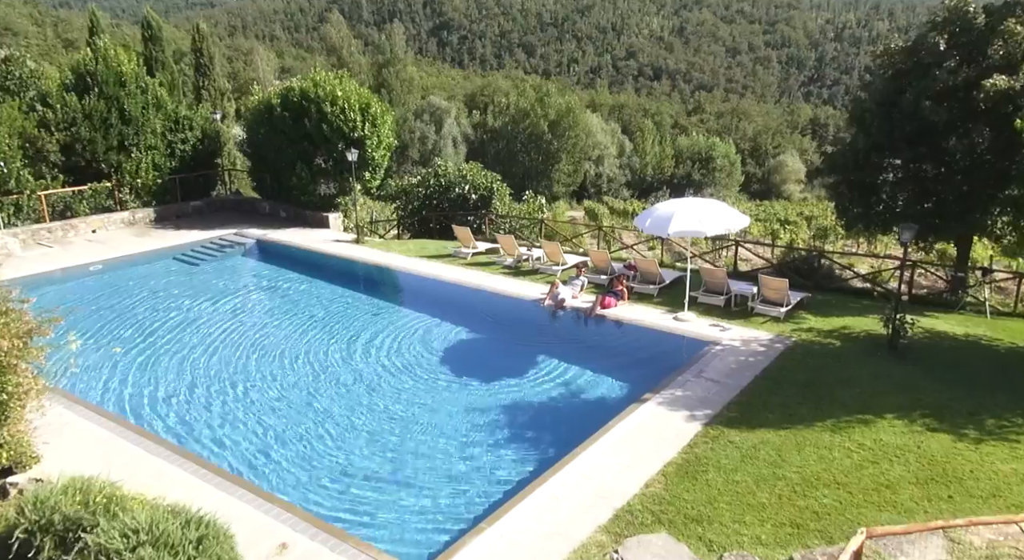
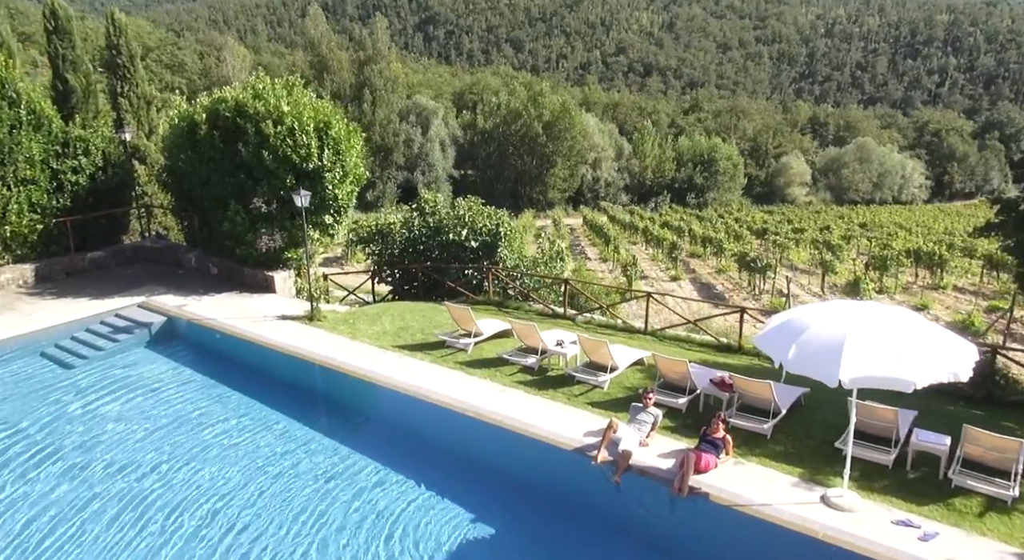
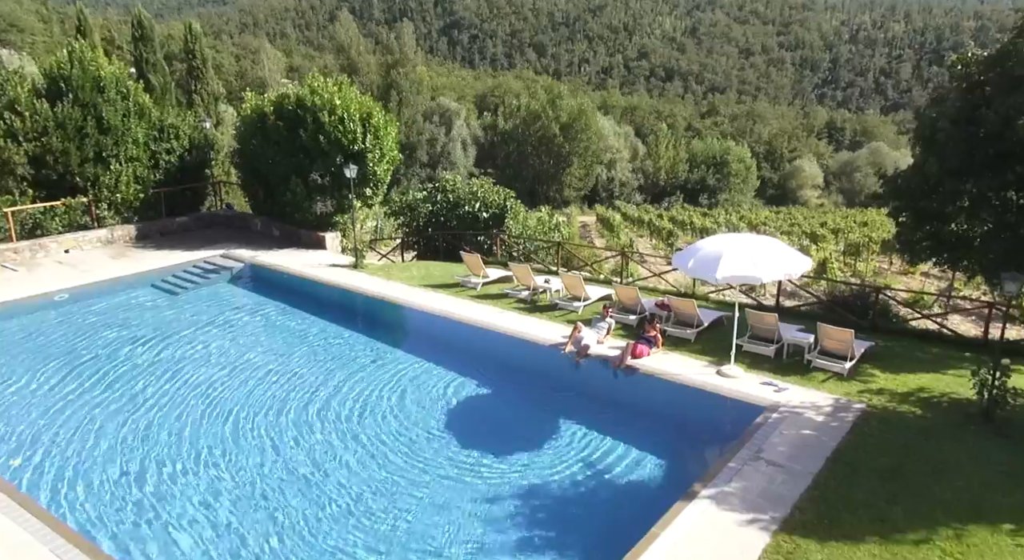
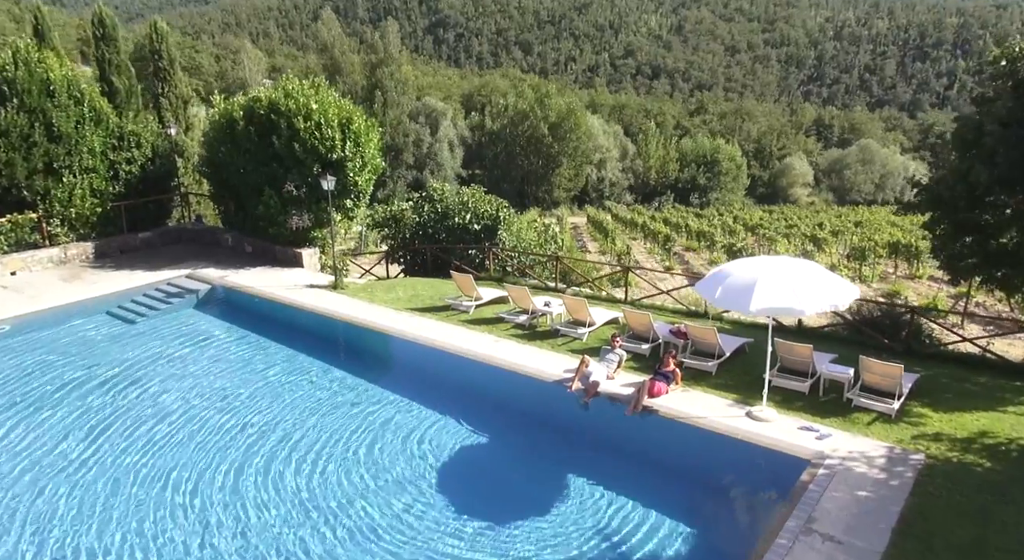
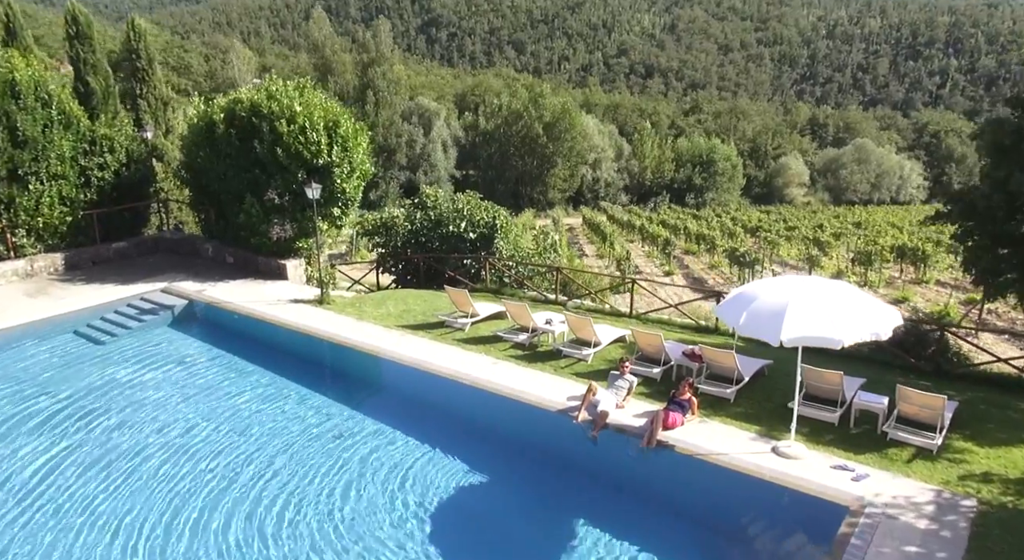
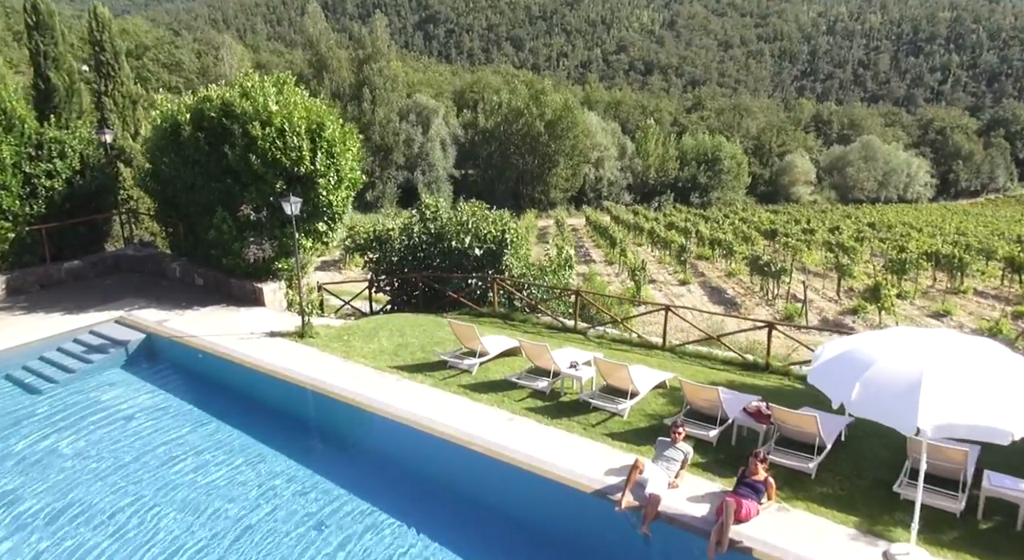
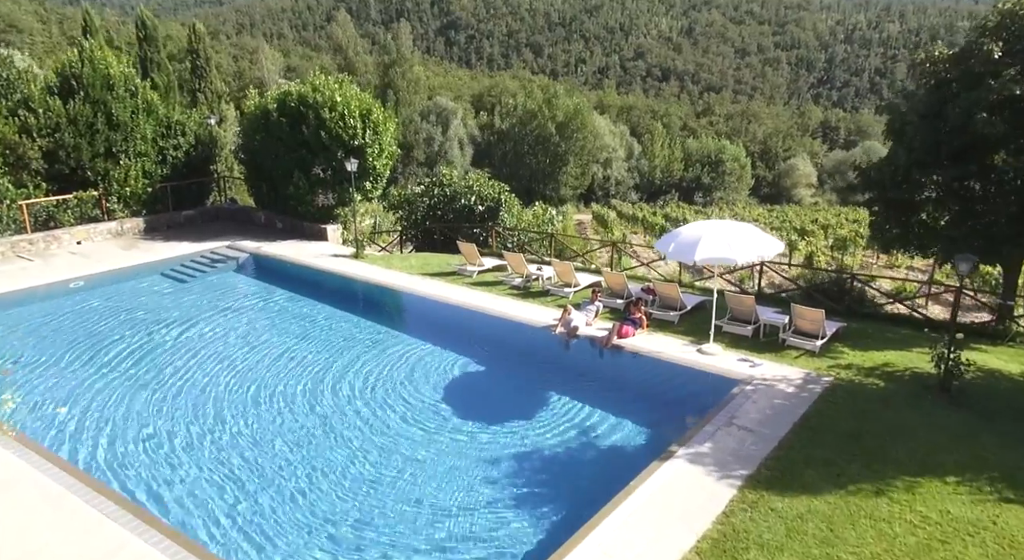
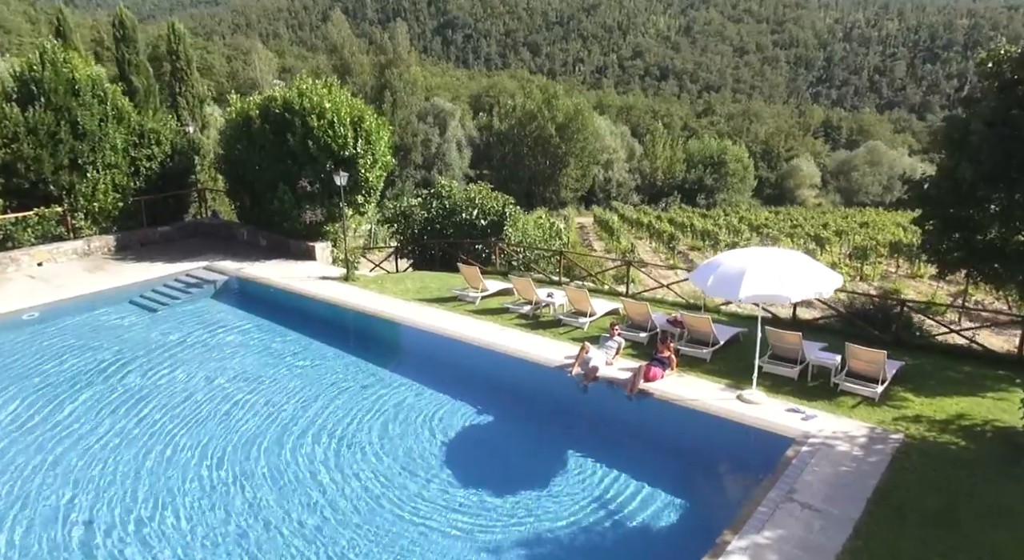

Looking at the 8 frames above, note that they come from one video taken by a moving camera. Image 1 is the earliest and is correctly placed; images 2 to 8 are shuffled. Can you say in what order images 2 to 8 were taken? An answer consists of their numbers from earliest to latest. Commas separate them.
7, 3, 8, 4, 5, 2, 6
